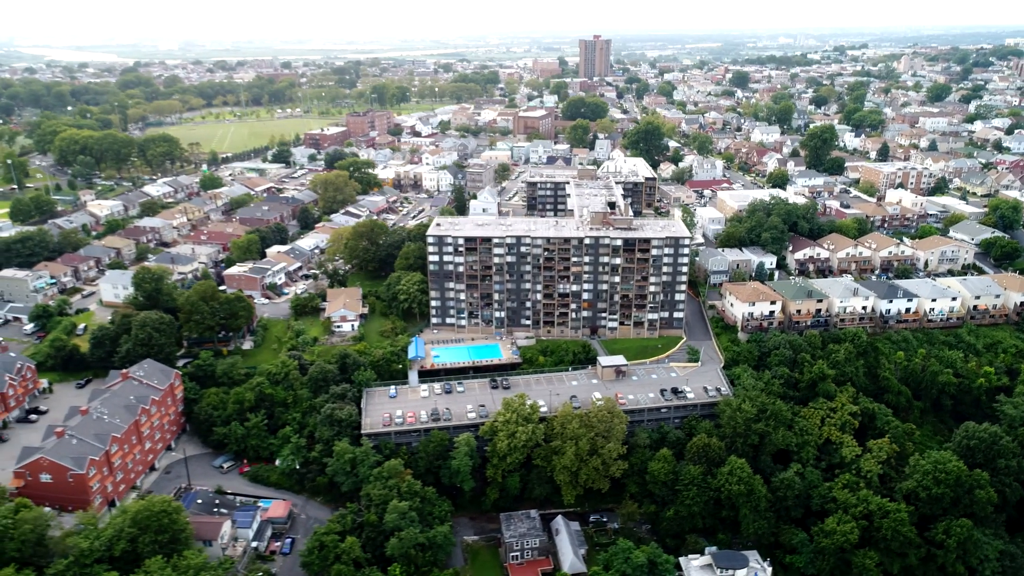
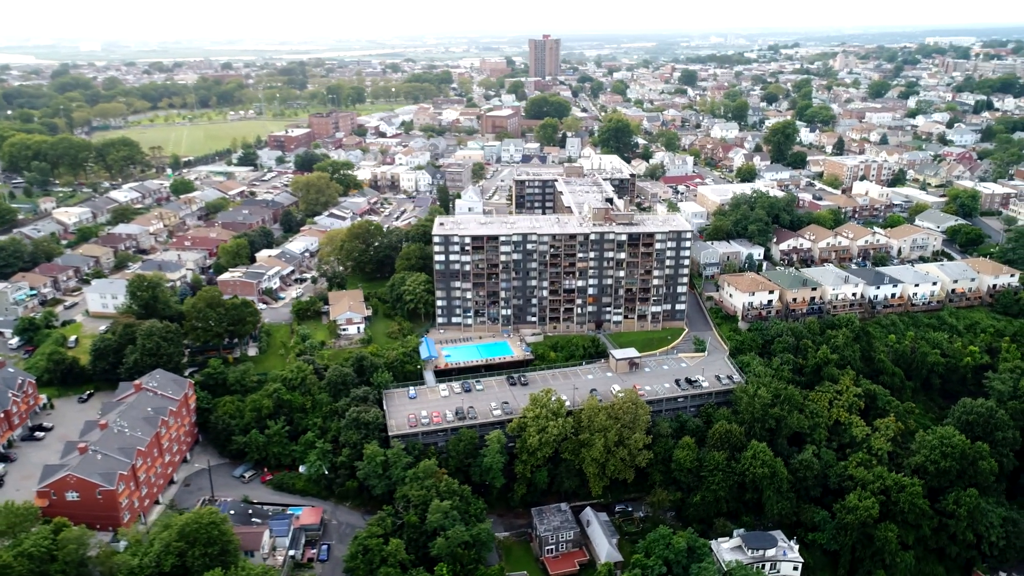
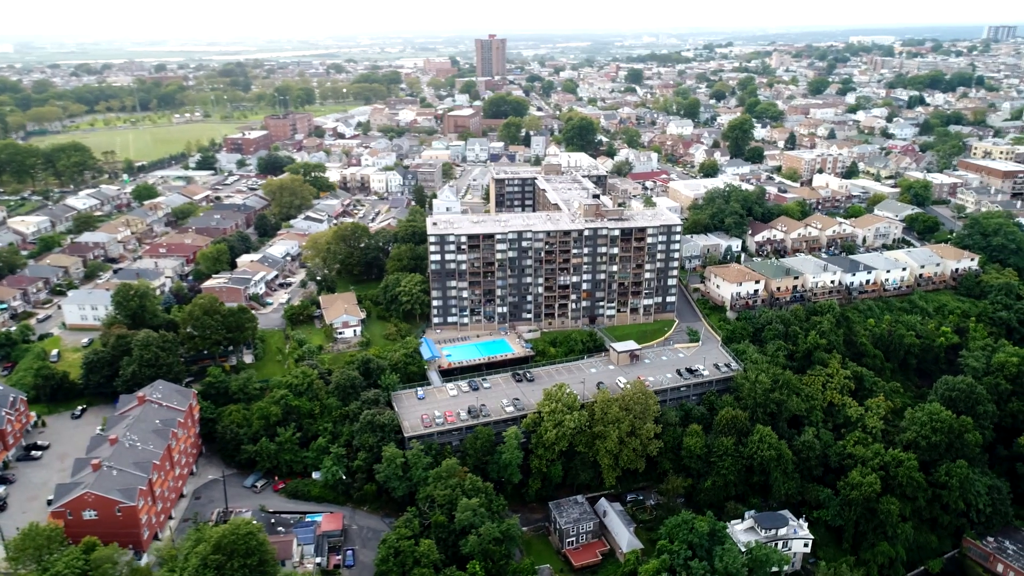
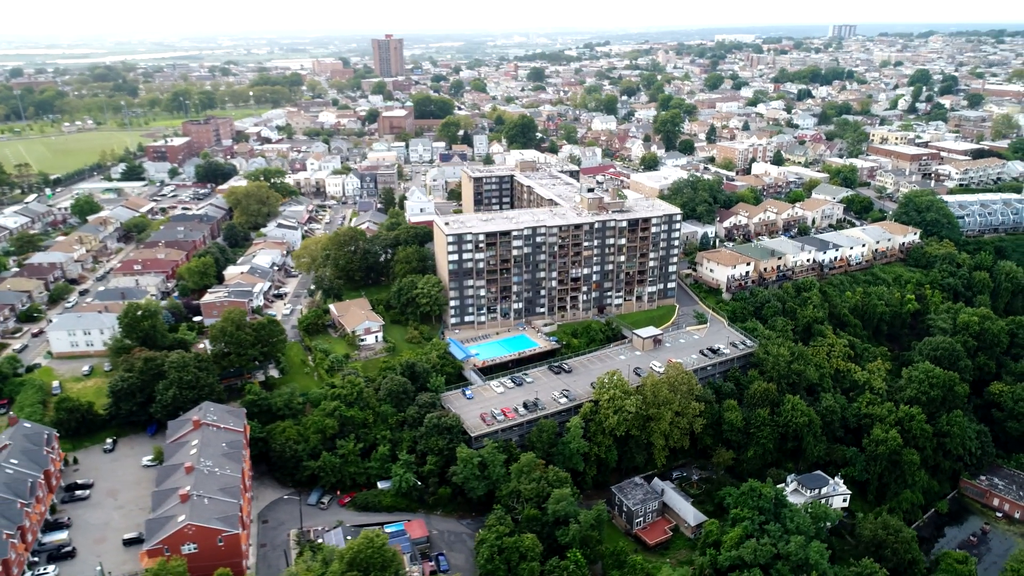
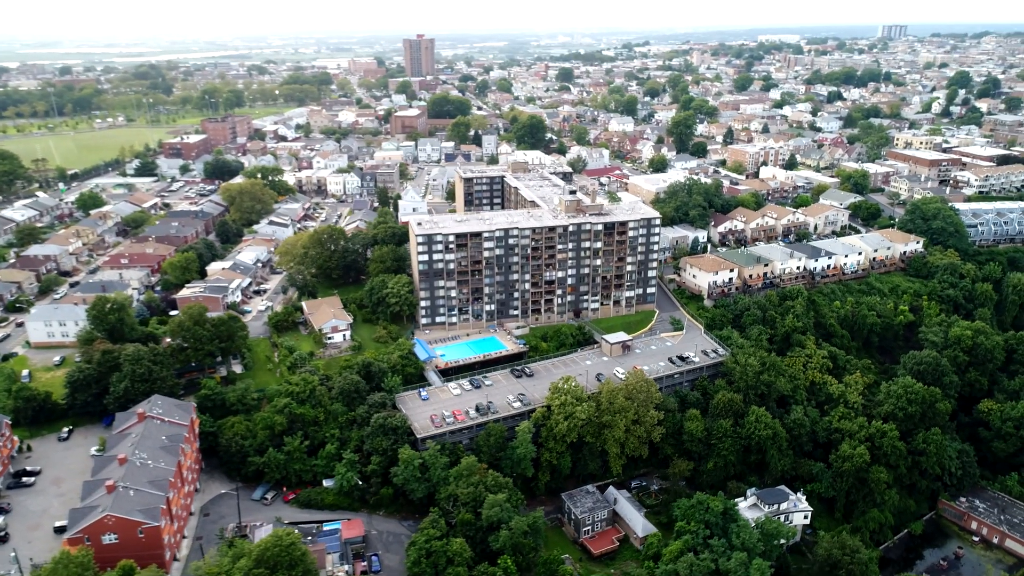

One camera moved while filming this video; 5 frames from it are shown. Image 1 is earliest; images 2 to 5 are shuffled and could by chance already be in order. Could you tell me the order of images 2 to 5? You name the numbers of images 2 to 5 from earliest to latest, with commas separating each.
2, 3, 5, 4
